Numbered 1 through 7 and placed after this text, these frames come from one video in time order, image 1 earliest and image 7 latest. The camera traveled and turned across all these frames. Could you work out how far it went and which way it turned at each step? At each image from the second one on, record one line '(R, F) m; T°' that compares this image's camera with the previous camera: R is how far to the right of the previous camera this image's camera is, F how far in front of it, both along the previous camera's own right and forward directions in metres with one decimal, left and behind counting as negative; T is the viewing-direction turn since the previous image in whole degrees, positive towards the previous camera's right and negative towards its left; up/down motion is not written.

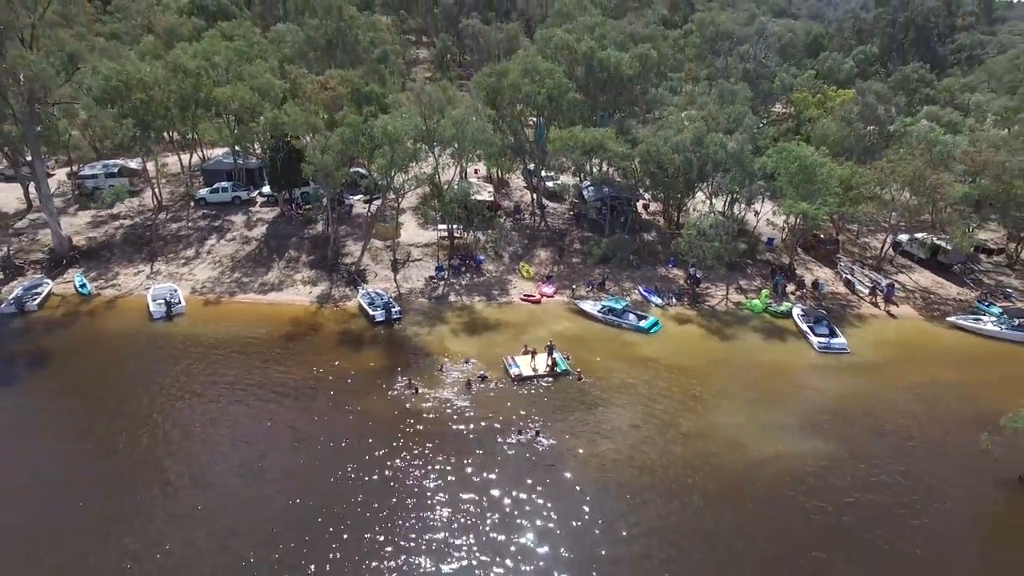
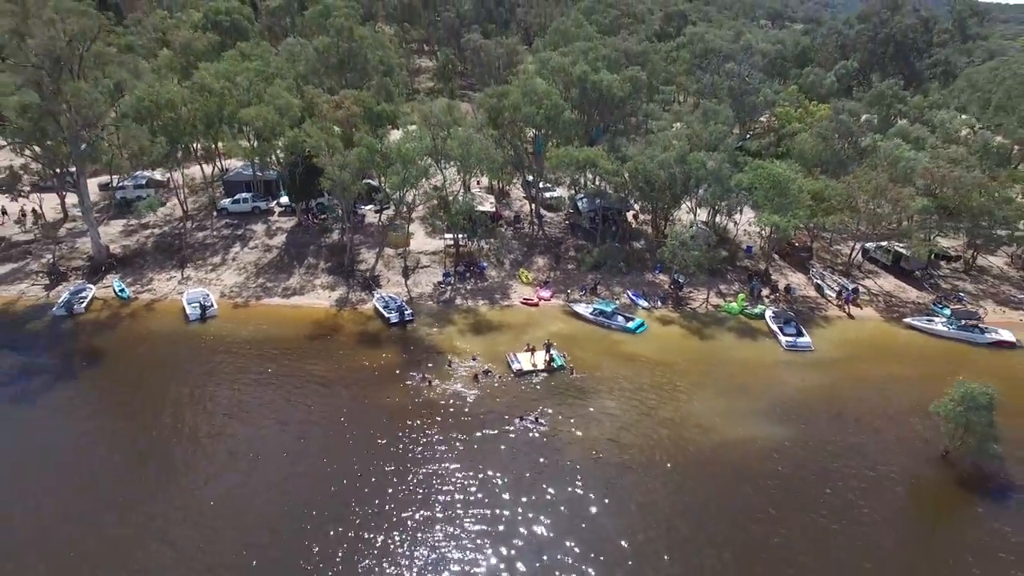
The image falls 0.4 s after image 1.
(-0.1, -3.2) m; 0°
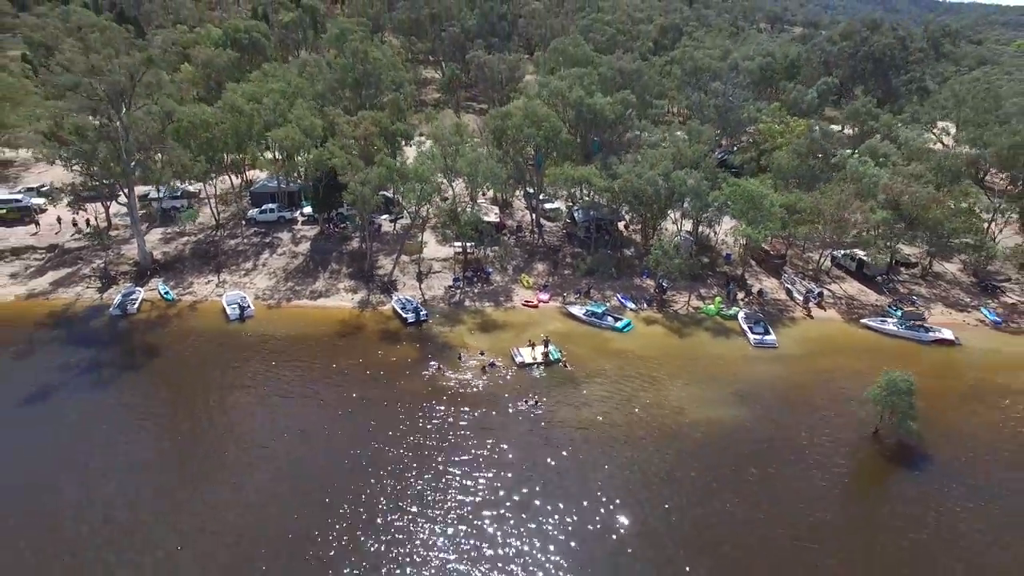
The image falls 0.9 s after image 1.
(-0.1, -4.2) m; 0°
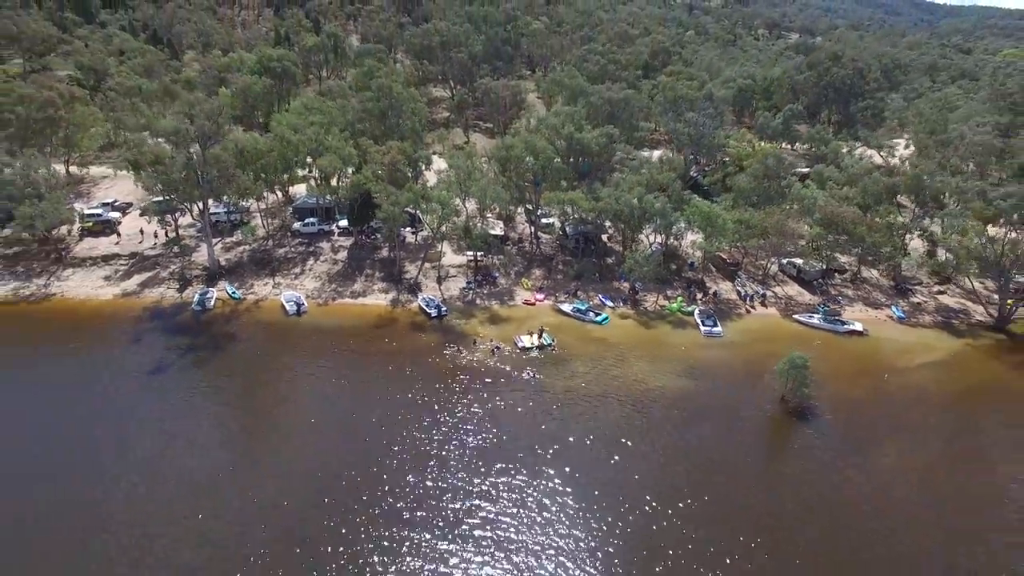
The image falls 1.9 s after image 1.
(0.0, -9.1) m; 0°
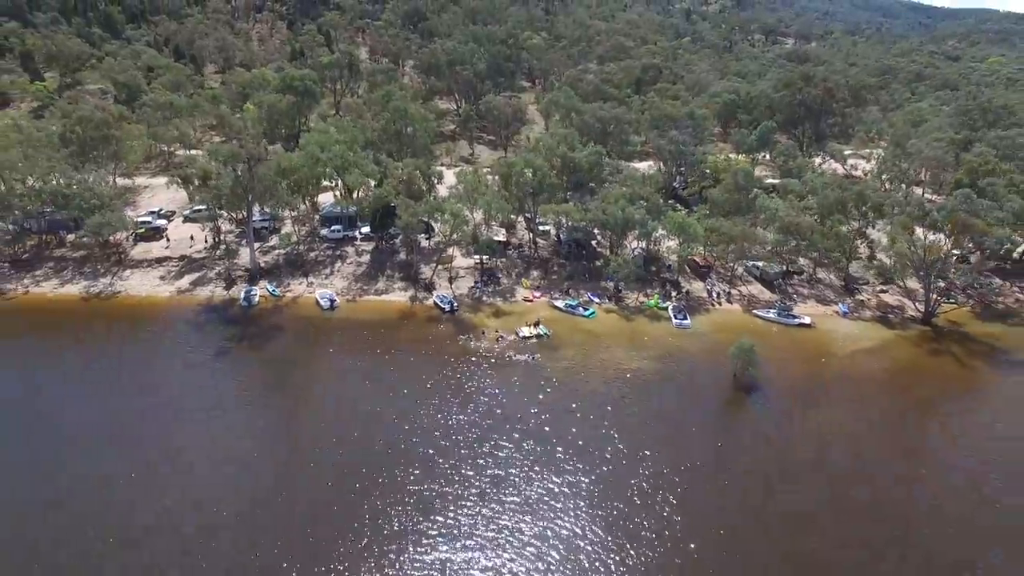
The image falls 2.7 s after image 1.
(-0.1, -7.8) m; 0°
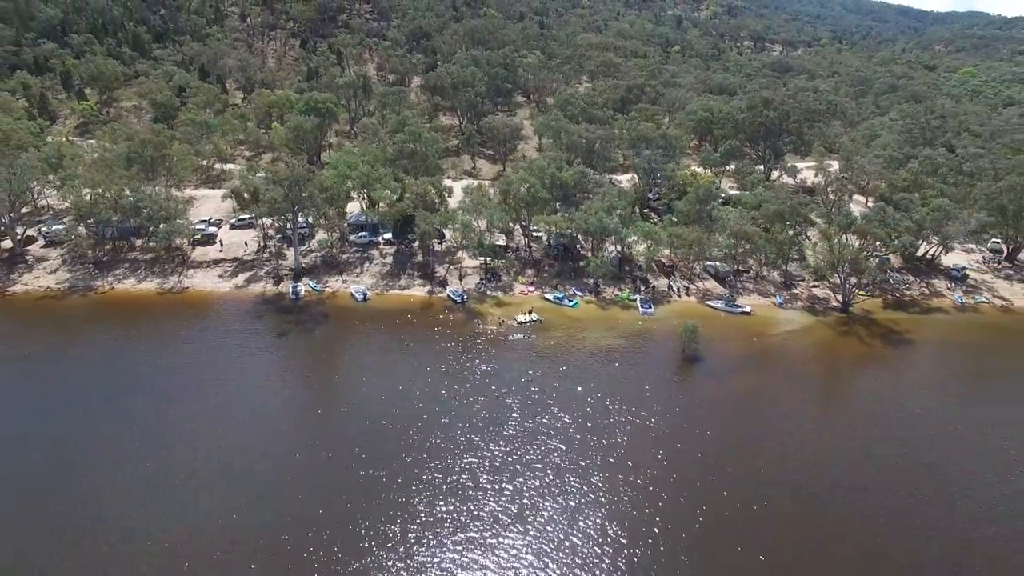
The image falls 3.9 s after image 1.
(-0.3, -12.3) m; 0°
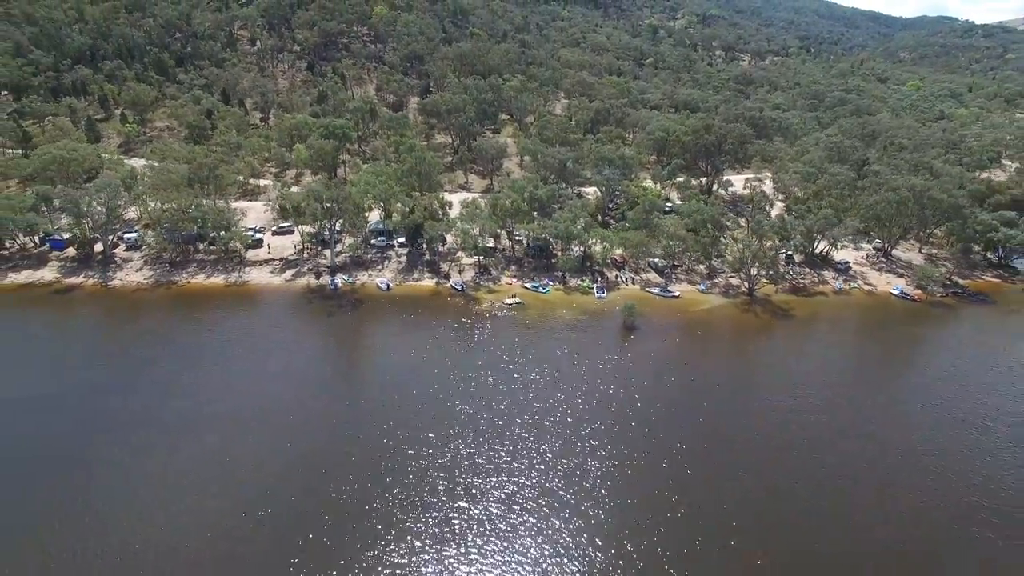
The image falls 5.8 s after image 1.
(-0.5, -20.2) m; +1°
